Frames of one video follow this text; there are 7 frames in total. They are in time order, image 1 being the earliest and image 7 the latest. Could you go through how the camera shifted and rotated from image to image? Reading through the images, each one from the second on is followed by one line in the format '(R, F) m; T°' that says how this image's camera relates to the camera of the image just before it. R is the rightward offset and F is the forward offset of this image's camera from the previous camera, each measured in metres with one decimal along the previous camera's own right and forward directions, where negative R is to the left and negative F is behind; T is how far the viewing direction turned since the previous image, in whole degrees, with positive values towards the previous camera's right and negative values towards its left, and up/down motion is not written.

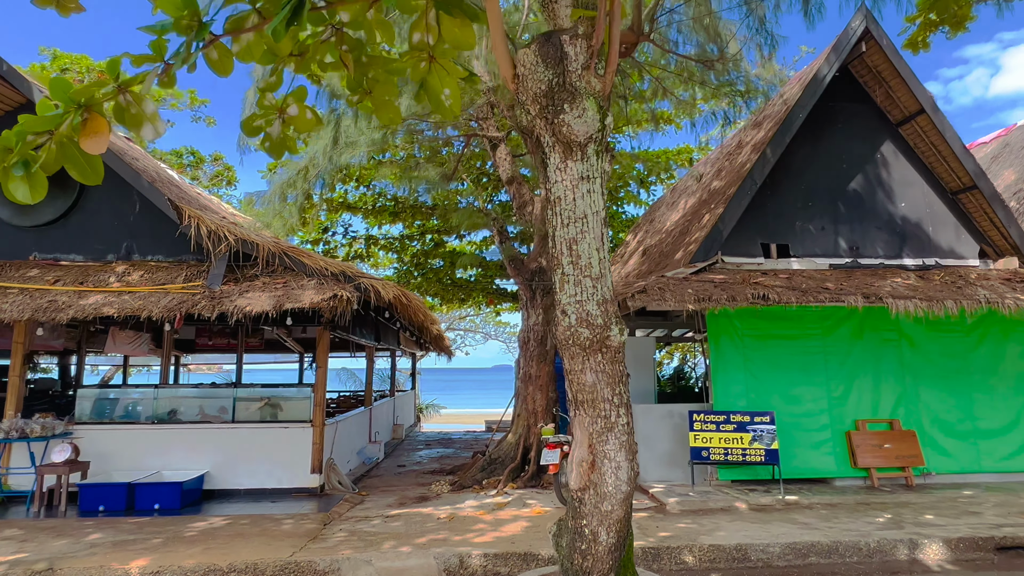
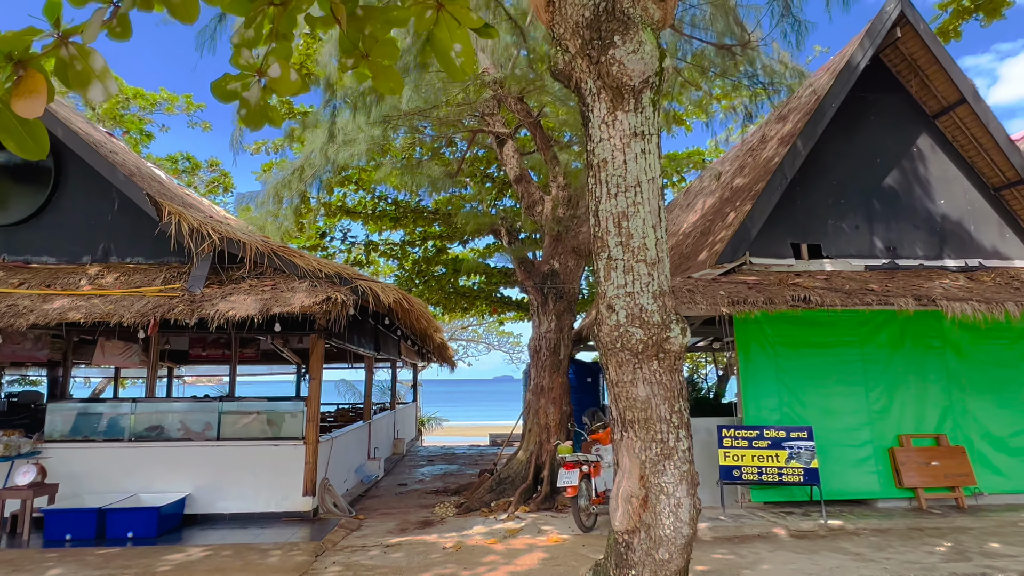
(-0.1, +0.6) m; 0°
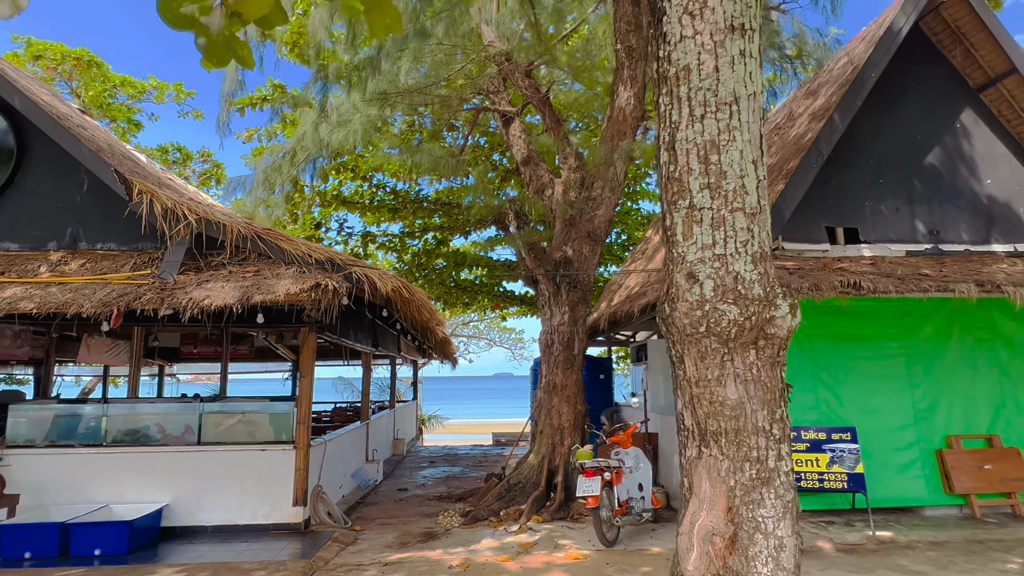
(-0.1, +0.7) m; 0°
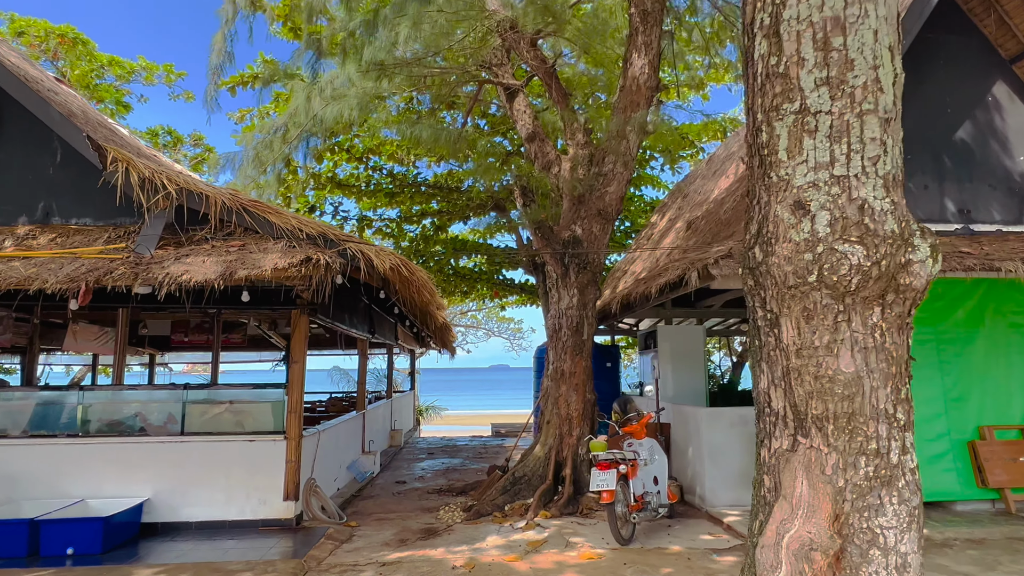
(-0.1, +0.4) m; 0°
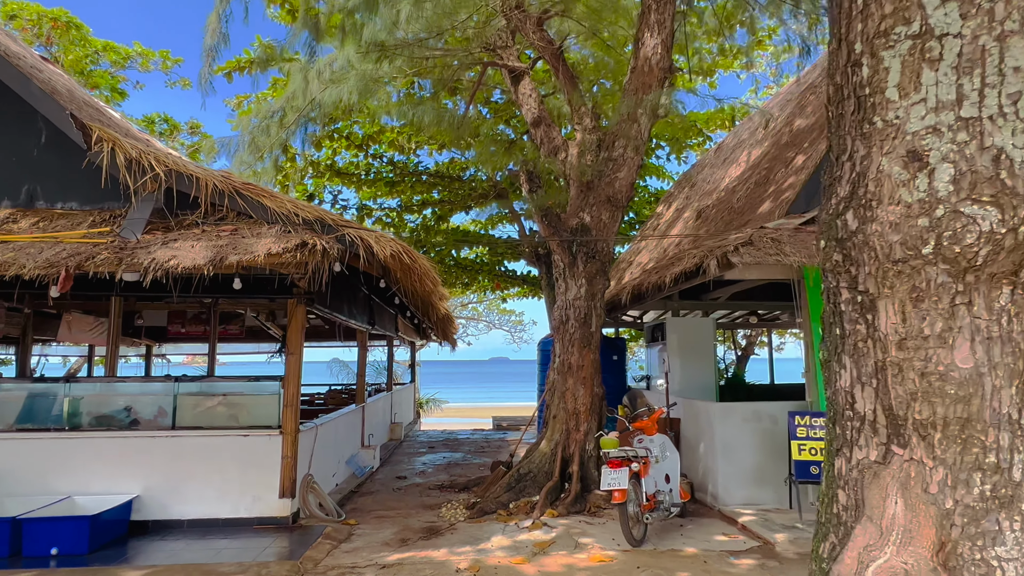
(-0.1, +0.3) m; 0°
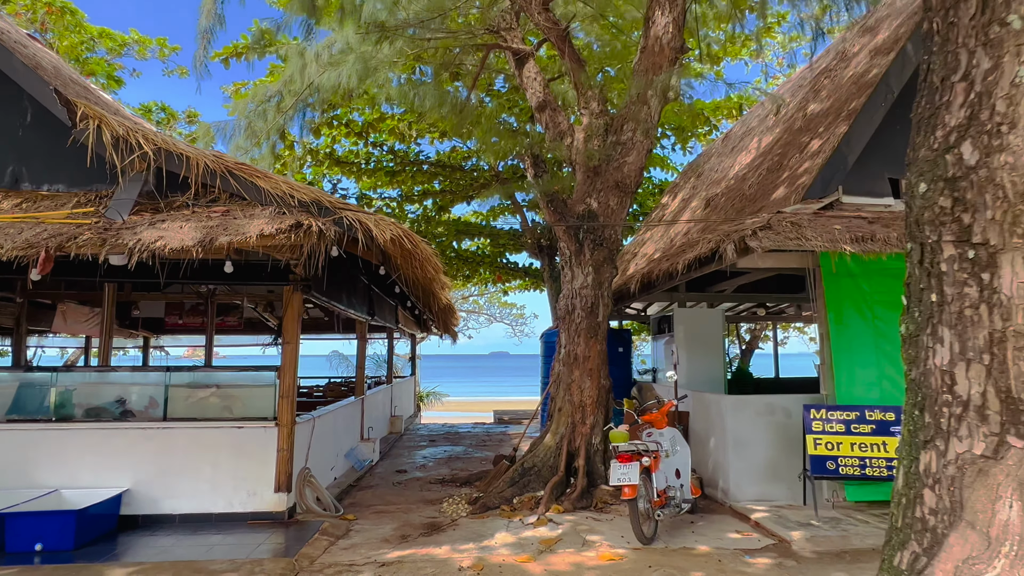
(0.0, +0.2) m; 0°
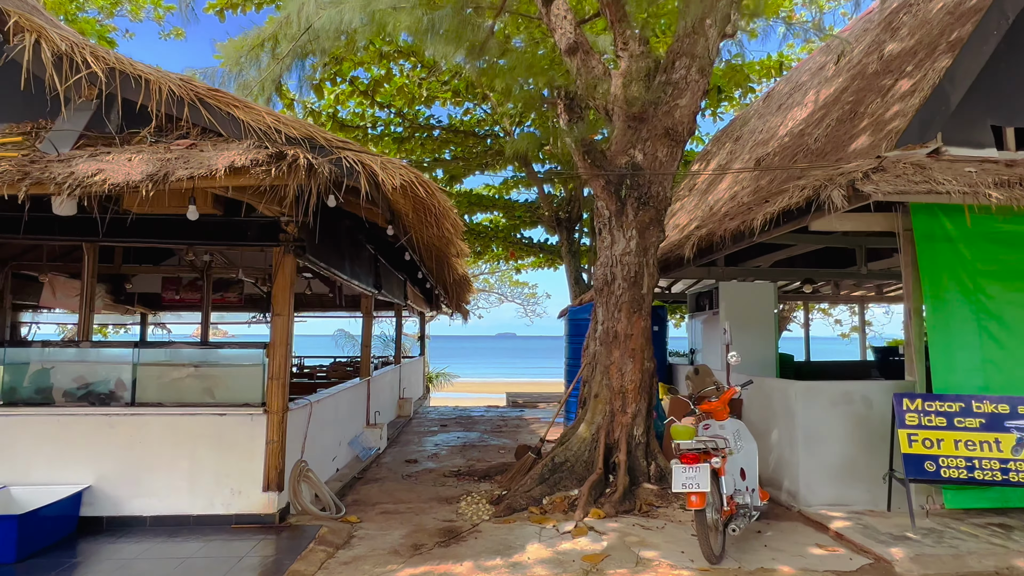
(-0.2, +0.9) m; -1°
